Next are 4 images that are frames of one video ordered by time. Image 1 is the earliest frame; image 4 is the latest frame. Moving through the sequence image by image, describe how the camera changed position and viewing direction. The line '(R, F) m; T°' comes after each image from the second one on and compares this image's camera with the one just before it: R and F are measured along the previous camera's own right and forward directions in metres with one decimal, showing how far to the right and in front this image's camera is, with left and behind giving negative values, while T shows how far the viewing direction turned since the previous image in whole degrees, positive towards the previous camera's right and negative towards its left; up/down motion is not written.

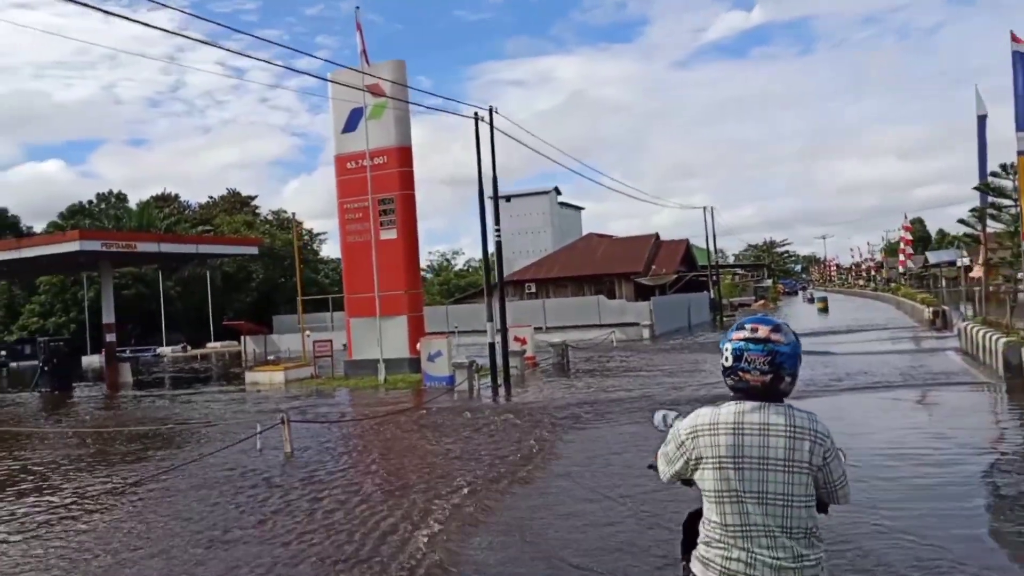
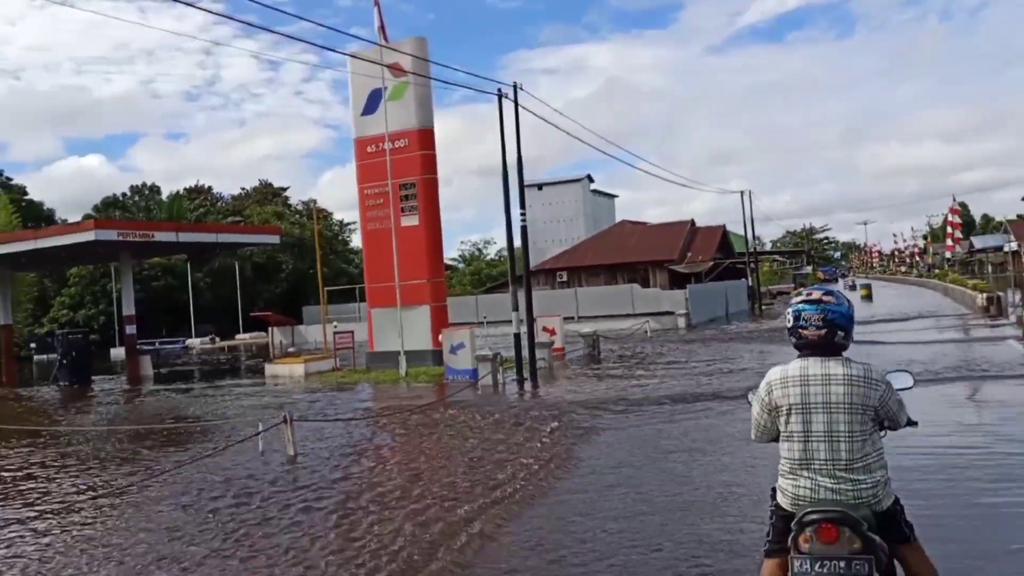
(+0.2, +1.0) m; -2°
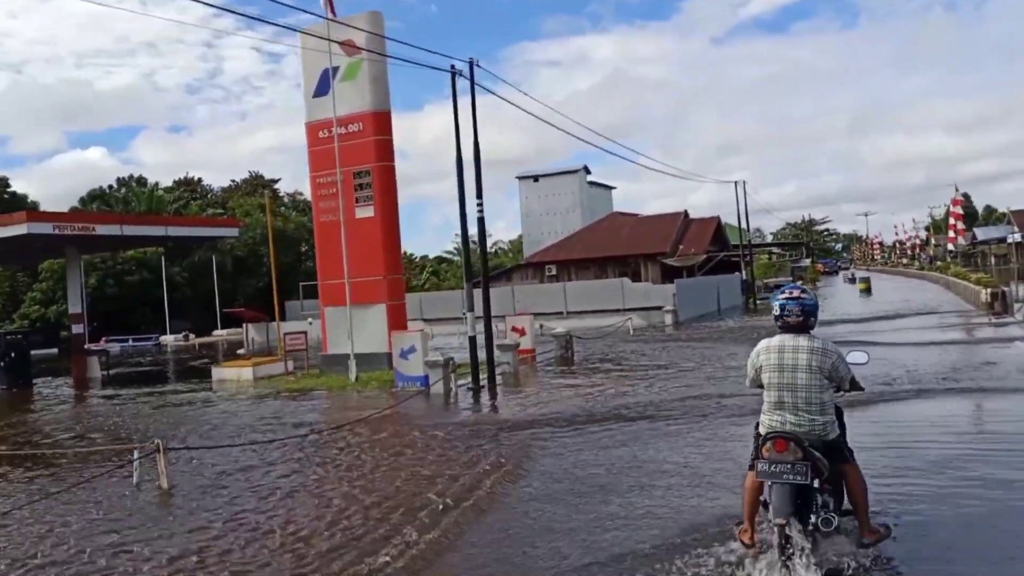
(+0.8, +1.6) m; 0°
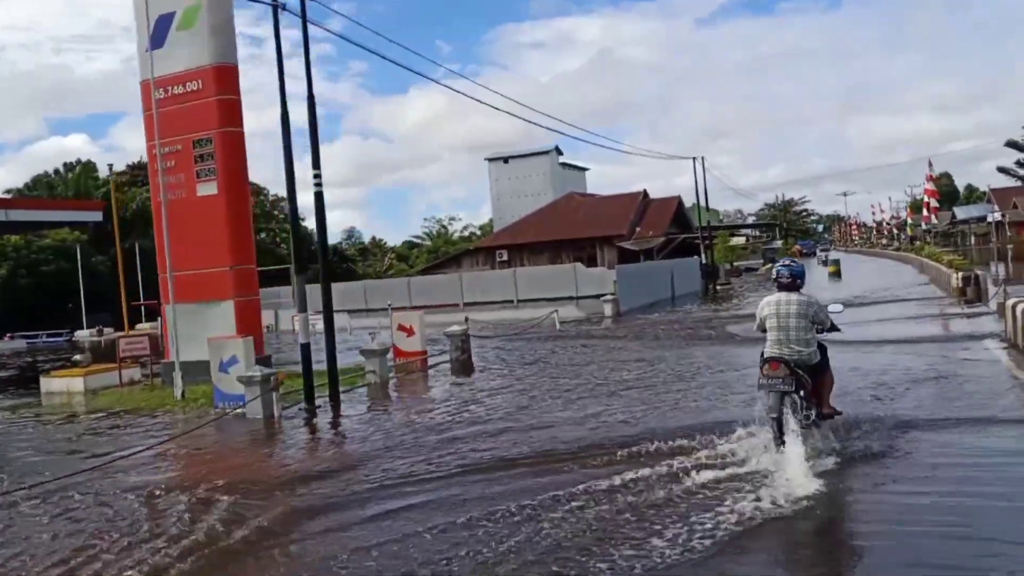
(+1.9, +3.2) m; +1°
